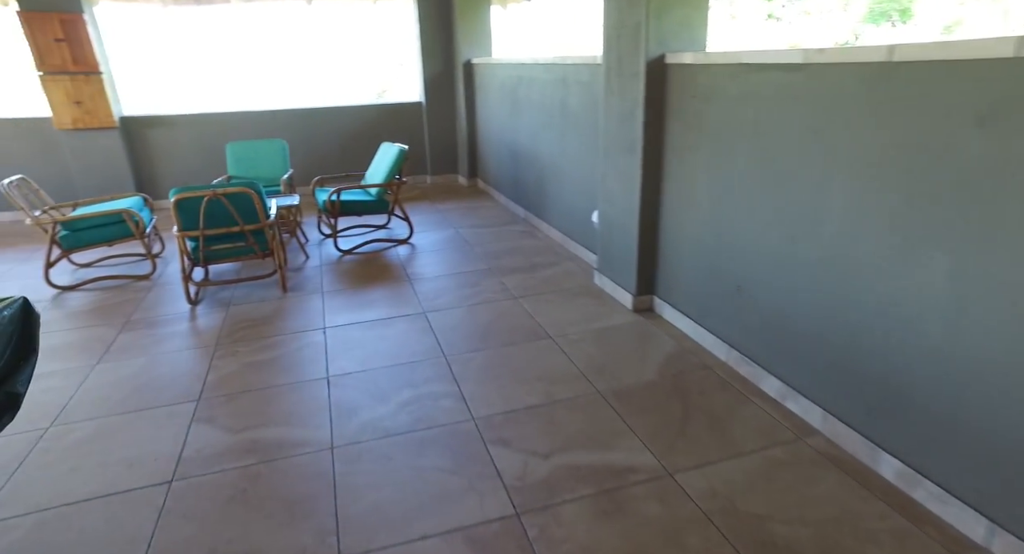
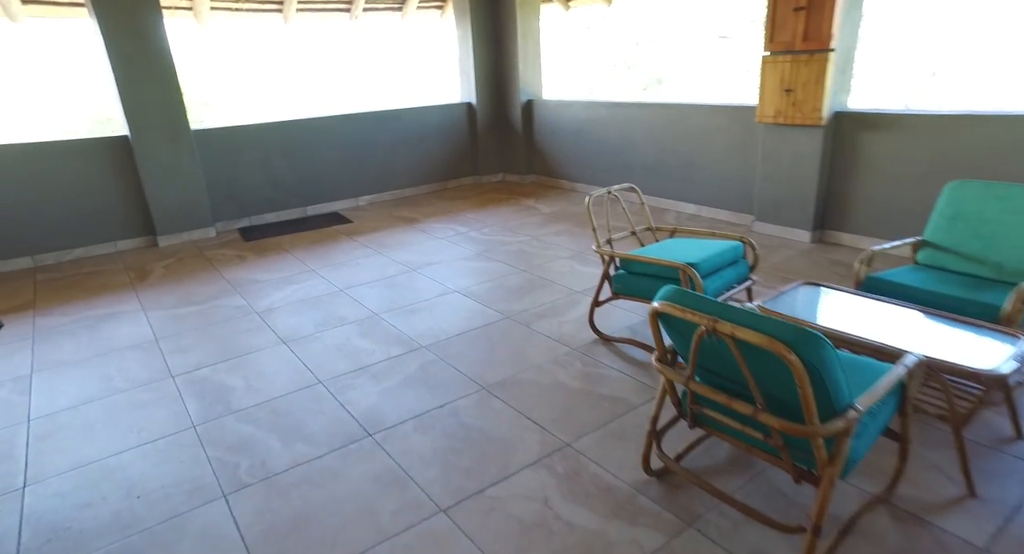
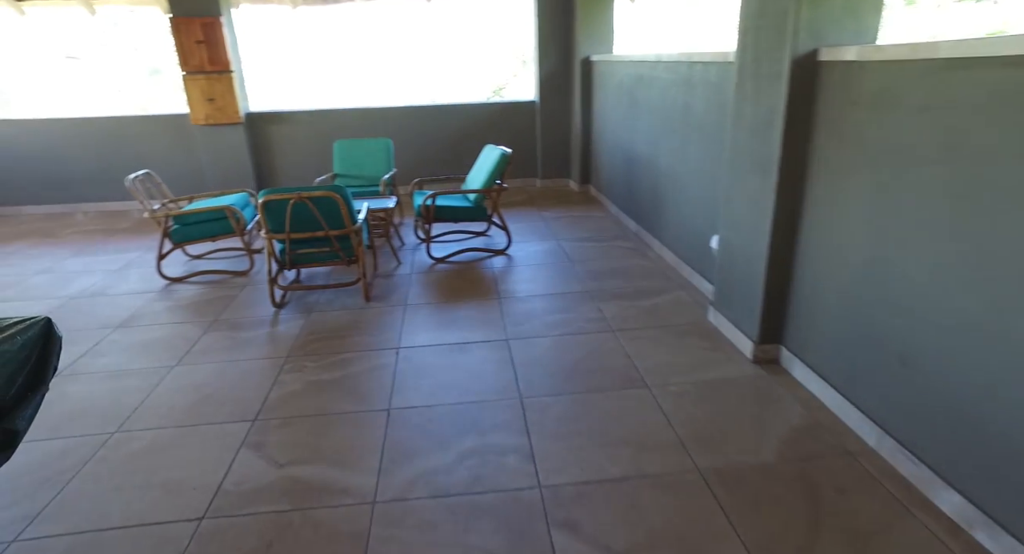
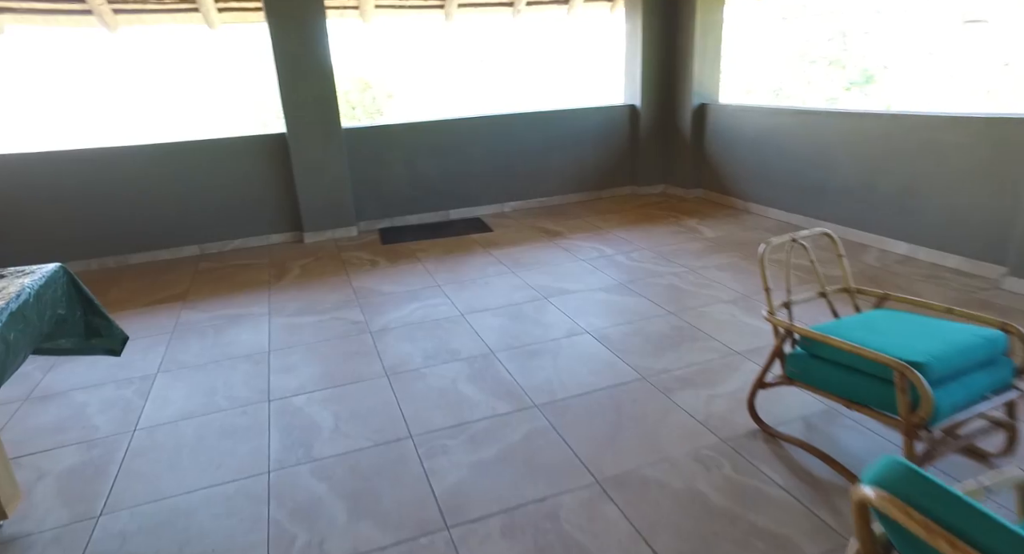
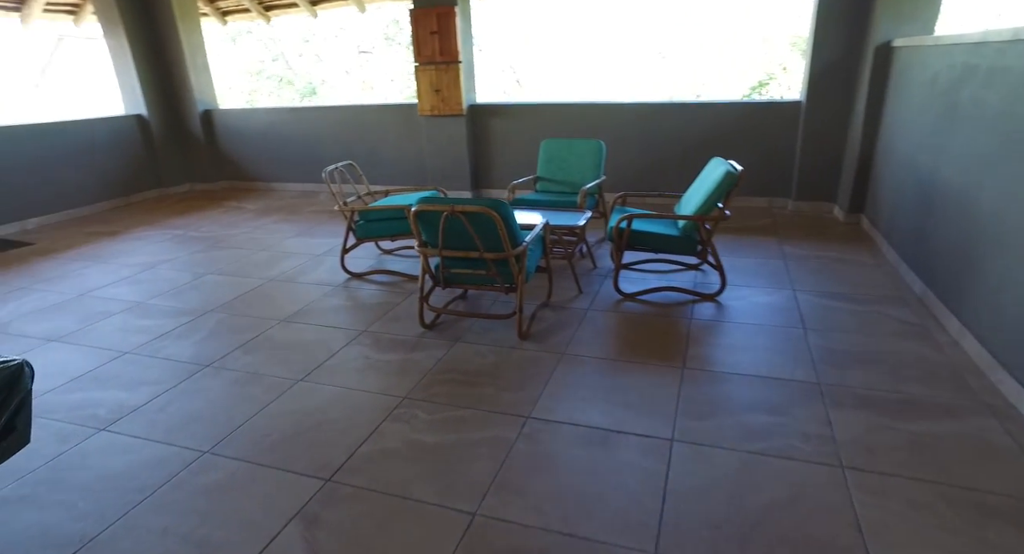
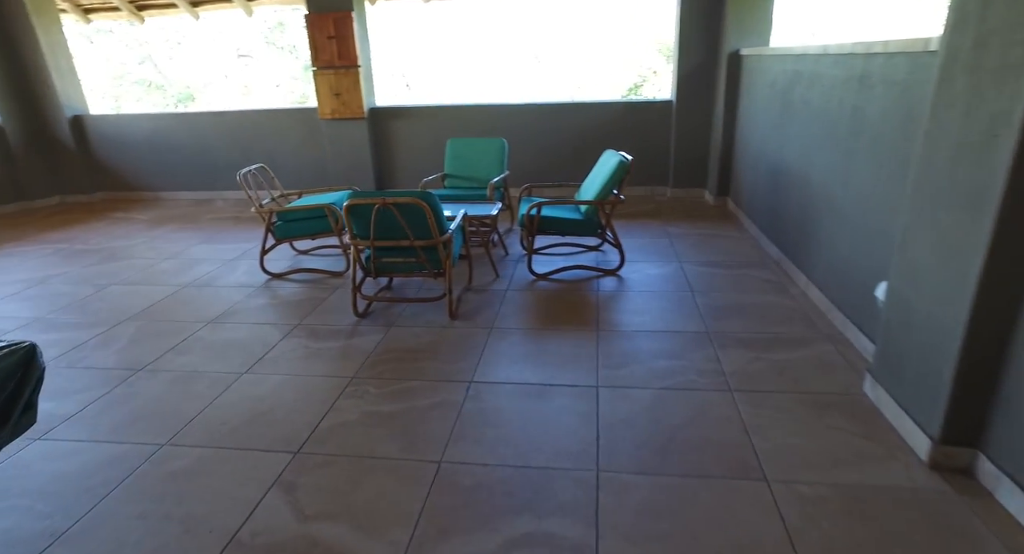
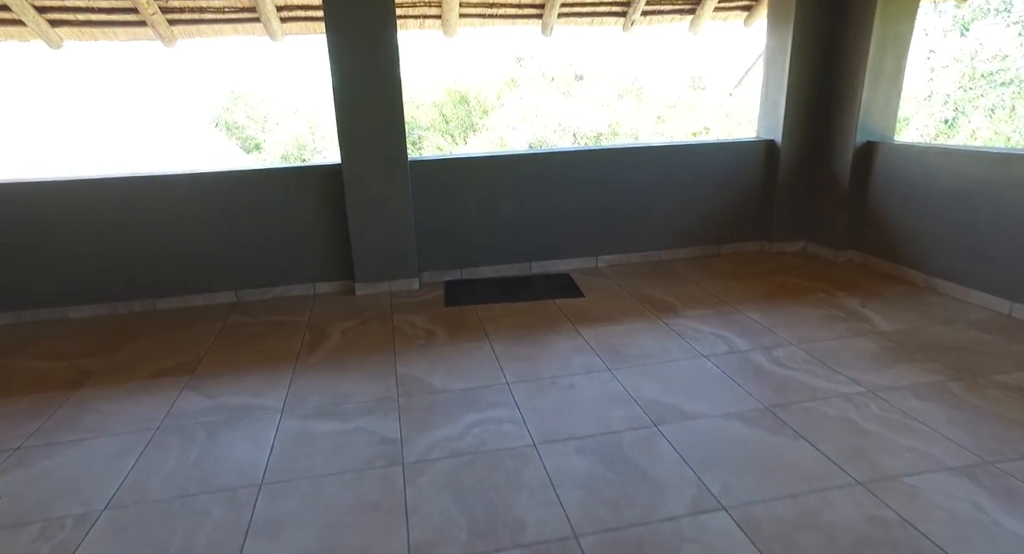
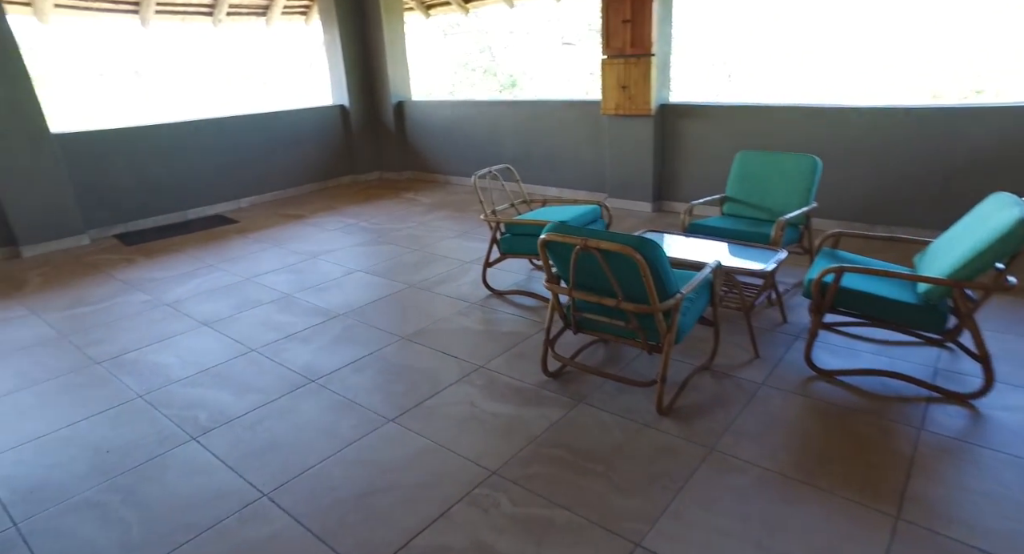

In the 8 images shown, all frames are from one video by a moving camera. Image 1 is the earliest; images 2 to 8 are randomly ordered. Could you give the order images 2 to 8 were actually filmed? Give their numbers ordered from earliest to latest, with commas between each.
3, 6, 5, 8, 2, 4, 7
